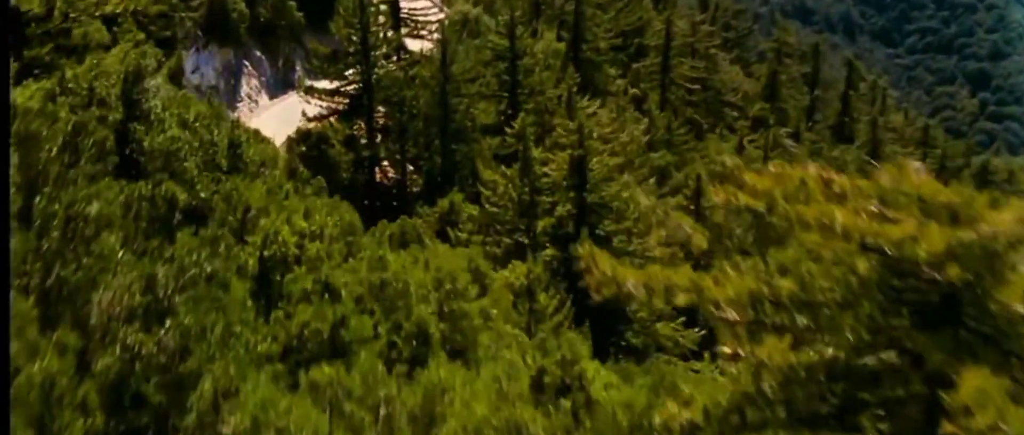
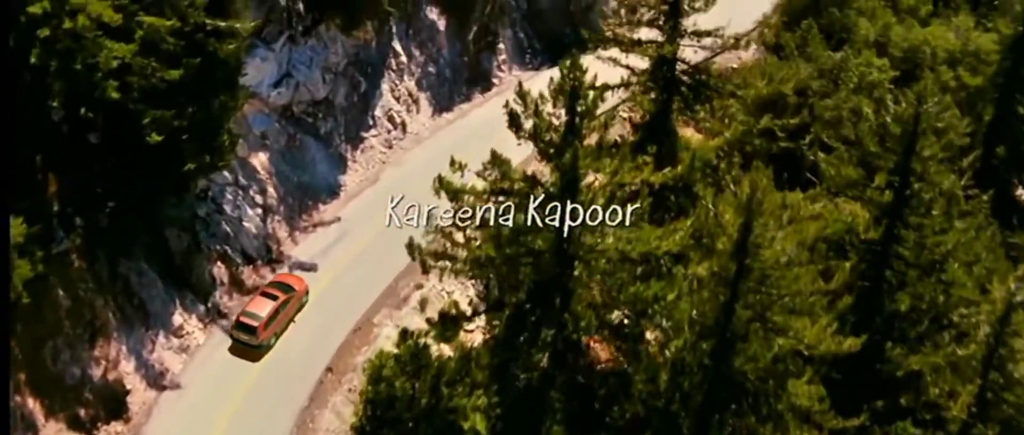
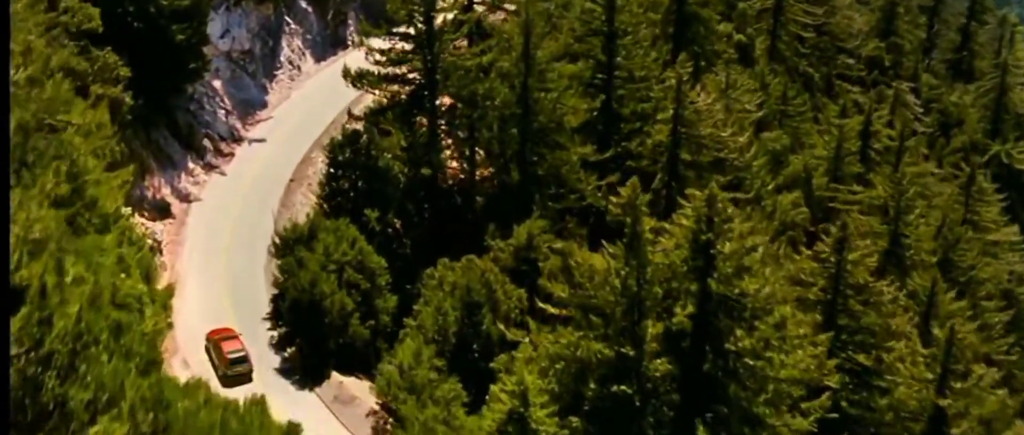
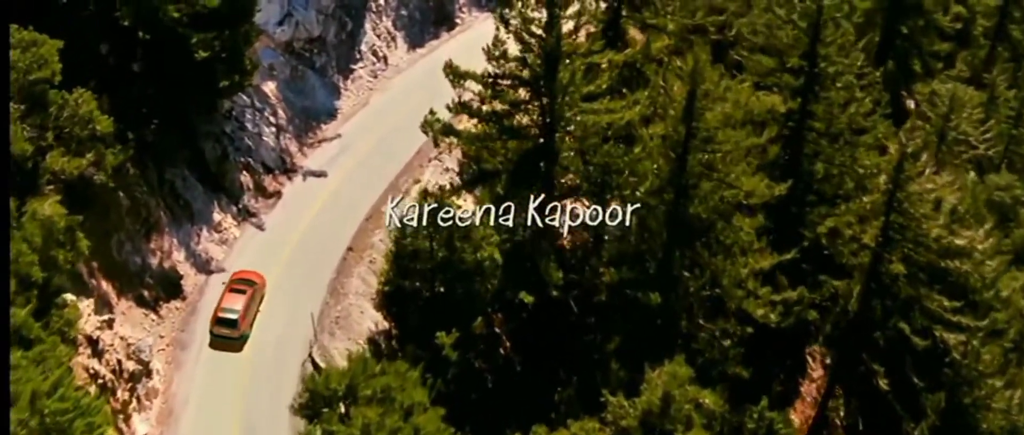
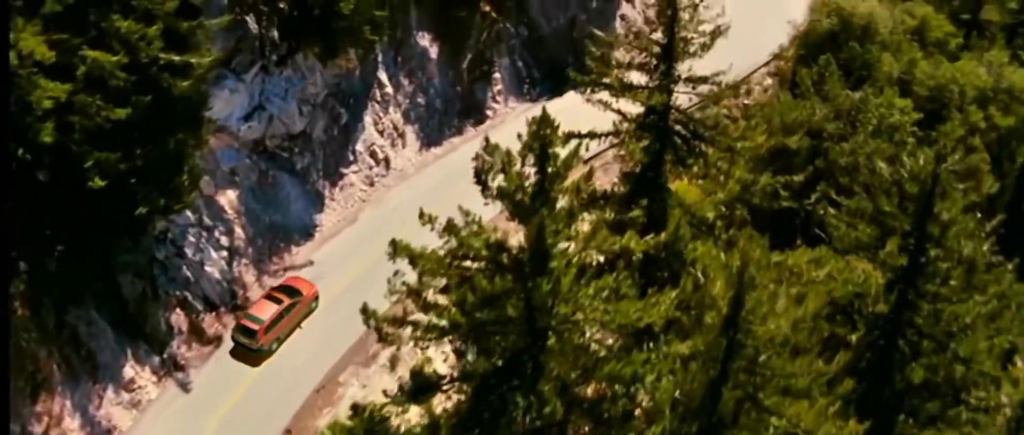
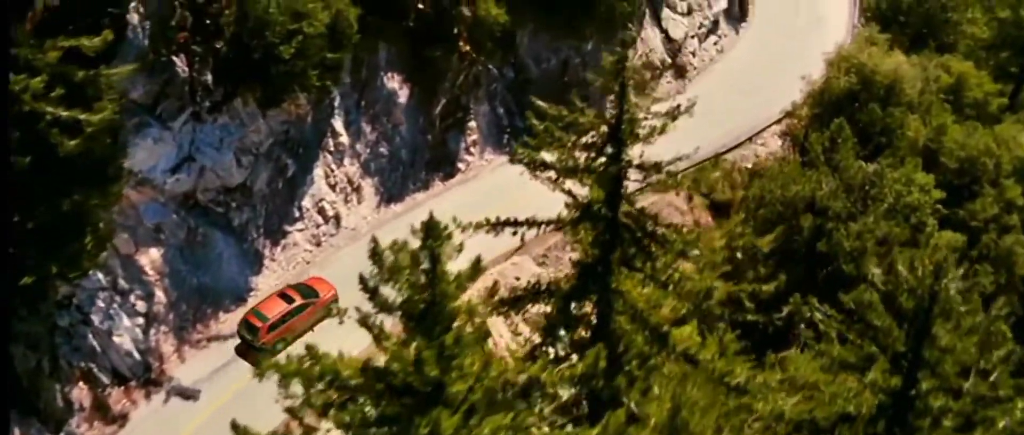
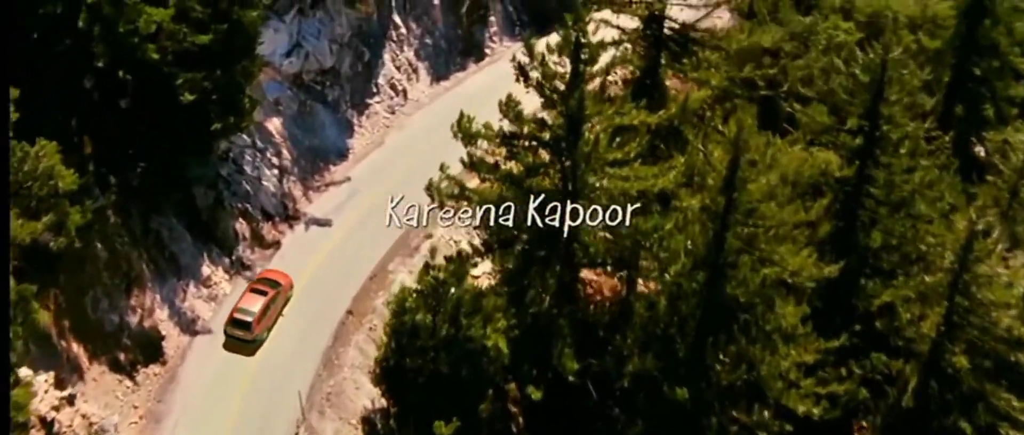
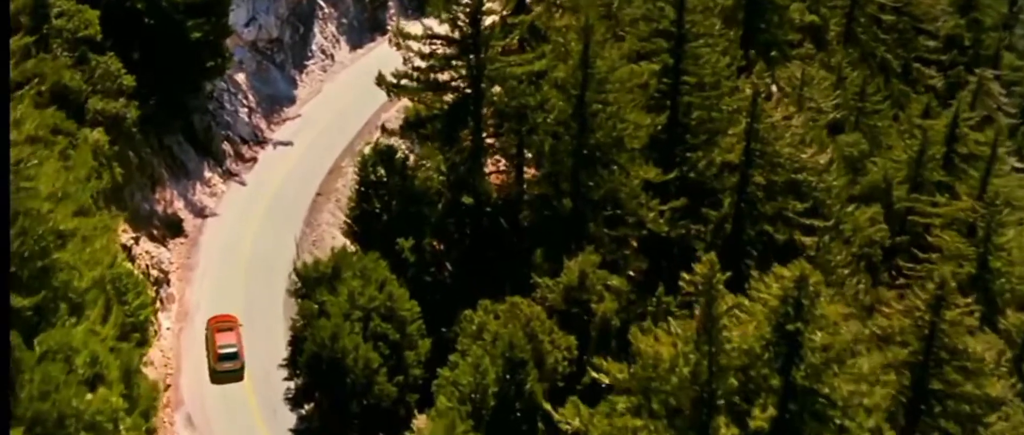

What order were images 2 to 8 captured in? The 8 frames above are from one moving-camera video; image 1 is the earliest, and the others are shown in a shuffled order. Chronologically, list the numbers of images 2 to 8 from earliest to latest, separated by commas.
3, 8, 4, 7, 2, 5, 6
